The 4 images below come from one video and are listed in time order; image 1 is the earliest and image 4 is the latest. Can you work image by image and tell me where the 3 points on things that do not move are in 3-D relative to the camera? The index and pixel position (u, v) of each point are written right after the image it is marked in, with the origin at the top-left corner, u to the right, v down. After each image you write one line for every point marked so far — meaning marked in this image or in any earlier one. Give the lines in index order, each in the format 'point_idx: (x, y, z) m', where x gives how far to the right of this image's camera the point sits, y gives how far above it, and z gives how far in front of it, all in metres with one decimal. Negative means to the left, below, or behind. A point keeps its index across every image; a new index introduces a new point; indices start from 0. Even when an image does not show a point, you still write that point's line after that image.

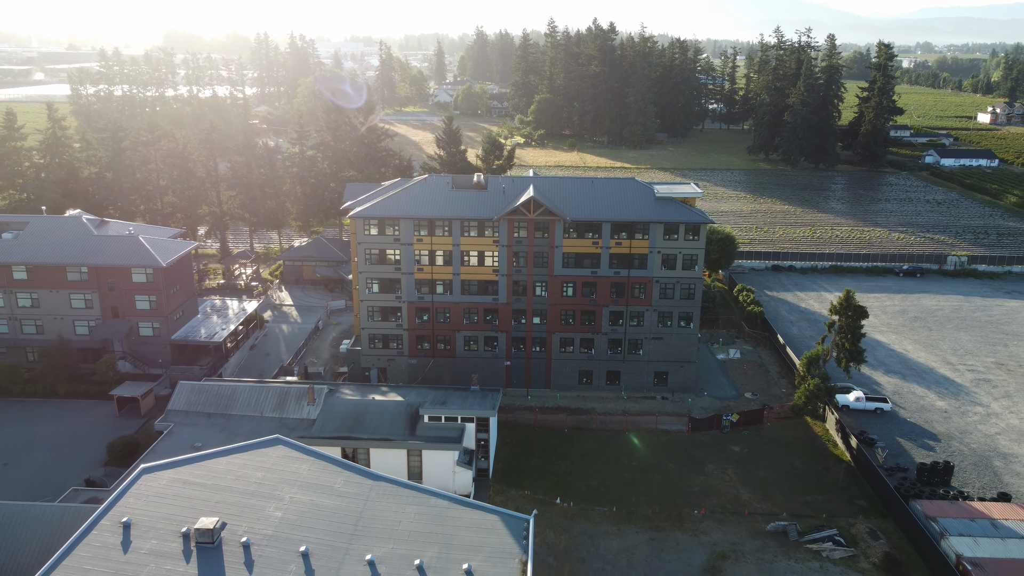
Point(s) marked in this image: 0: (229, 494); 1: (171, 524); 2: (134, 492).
0: (-6.6, -4.8, +19.4) m
1: (-7.3, -5.1, +18.2) m
2: (-8.7, -4.7, +19.3) m
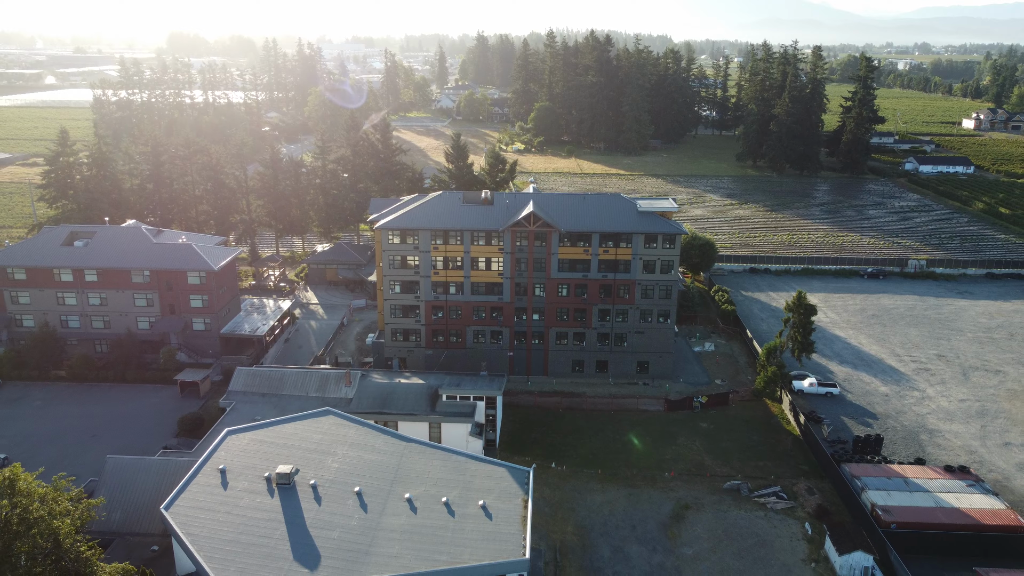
0: (-6.4, -4.9, +25.0) m
1: (-7.2, -5.2, +23.7) m
2: (-8.6, -4.8, +24.8) m
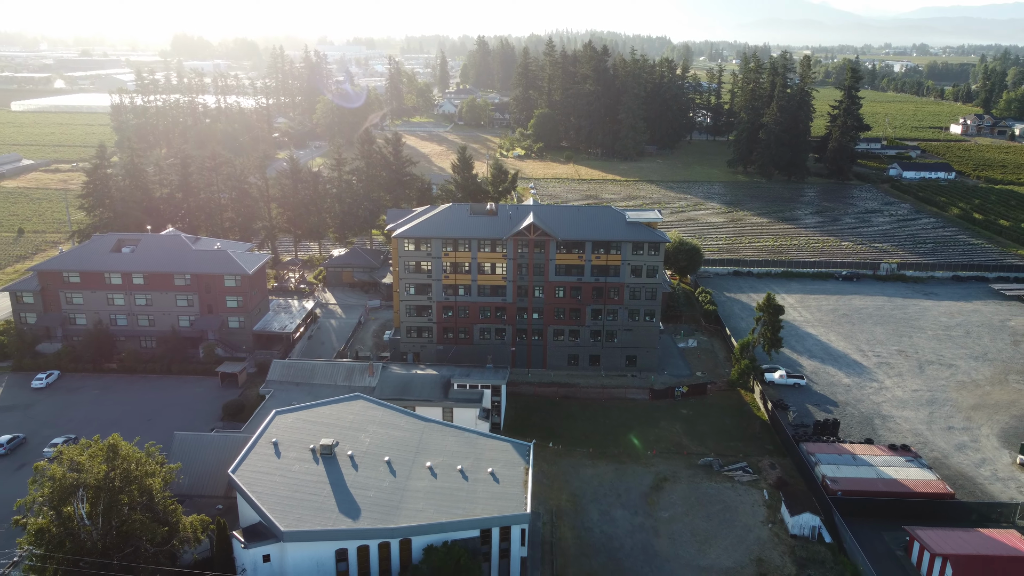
0: (-6.3, -5.0, +29.7) m
1: (-7.1, -5.3, +28.4) m
2: (-8.4, -4.9, +29.5) m
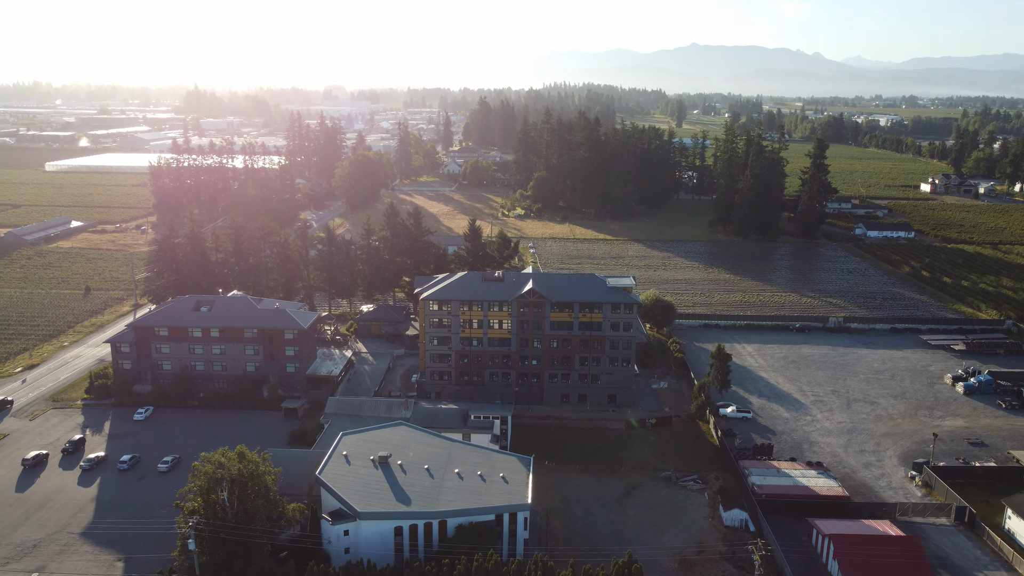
0: (-6.1, -7.6, +40.2) m
1: (-6.8, -7.8, +38.9) m
2: (-8.2, -7.5, +40.1) m
